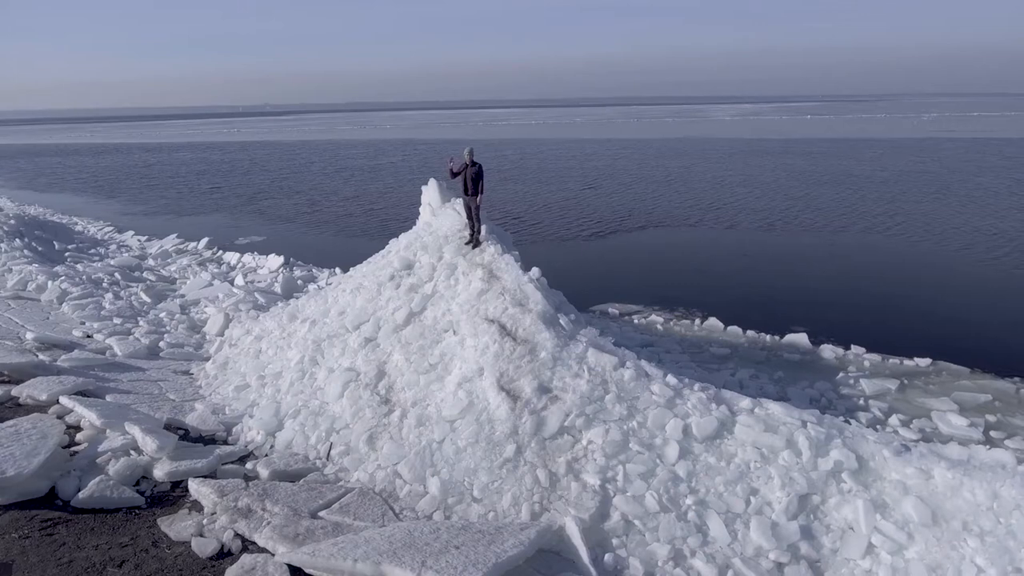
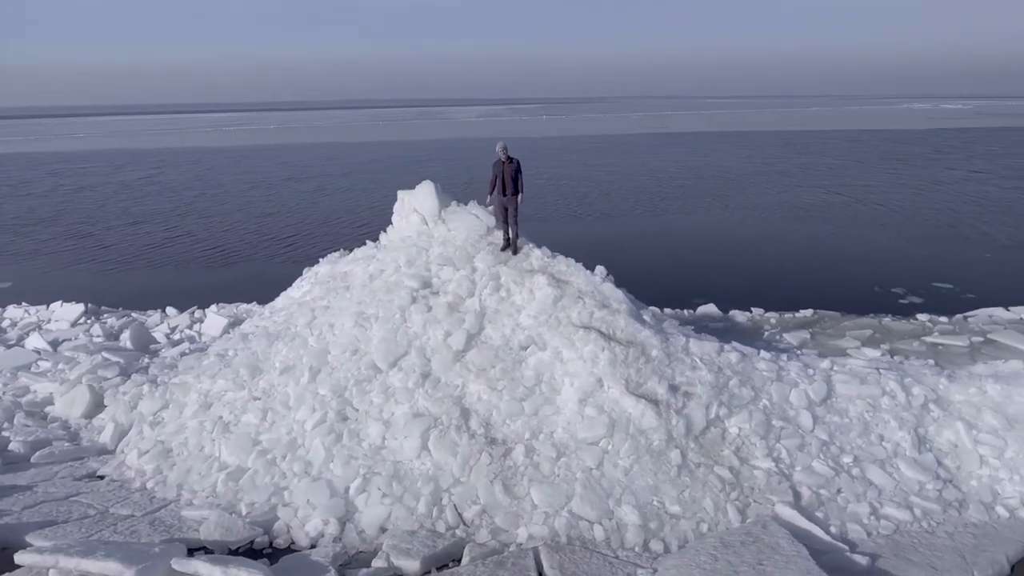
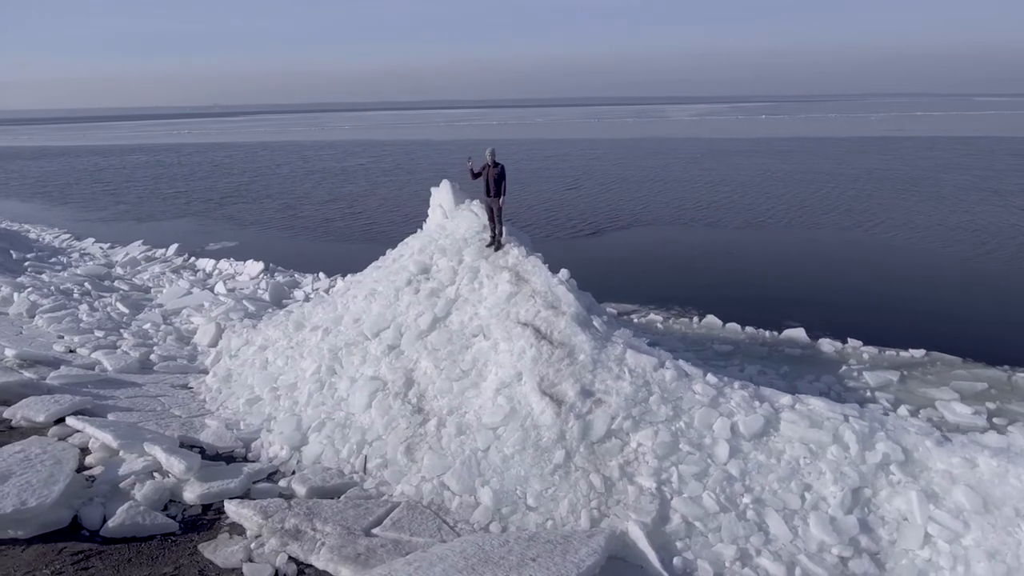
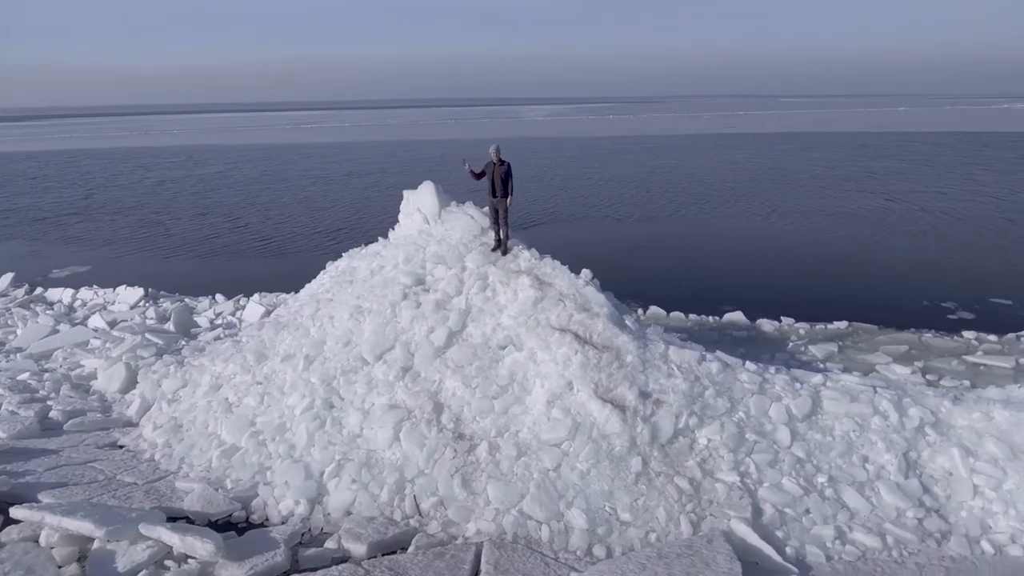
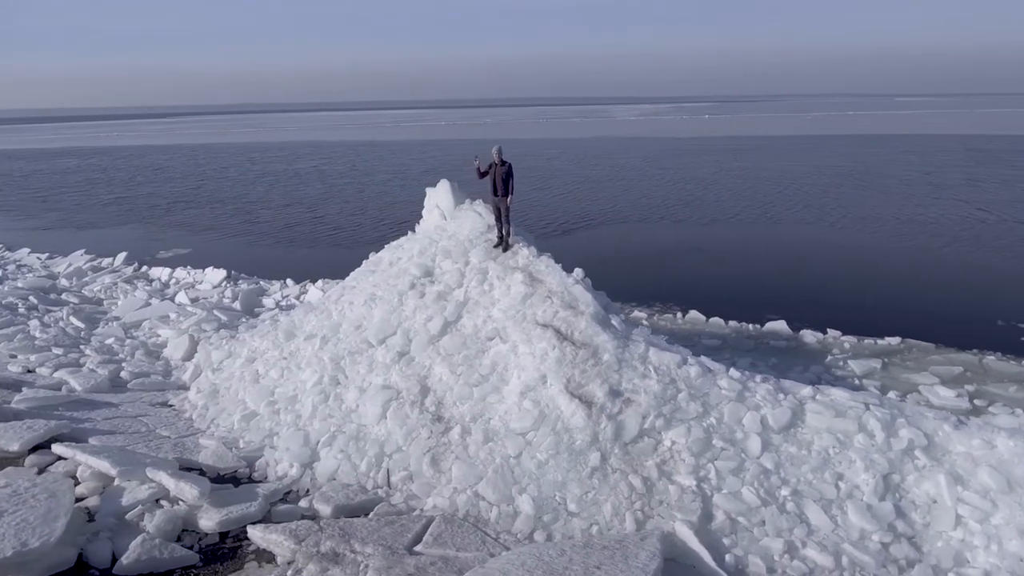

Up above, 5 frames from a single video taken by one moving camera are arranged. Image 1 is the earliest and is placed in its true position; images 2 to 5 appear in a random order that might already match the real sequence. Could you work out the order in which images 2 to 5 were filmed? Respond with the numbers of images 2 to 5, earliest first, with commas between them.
3, 5, 4, 2
